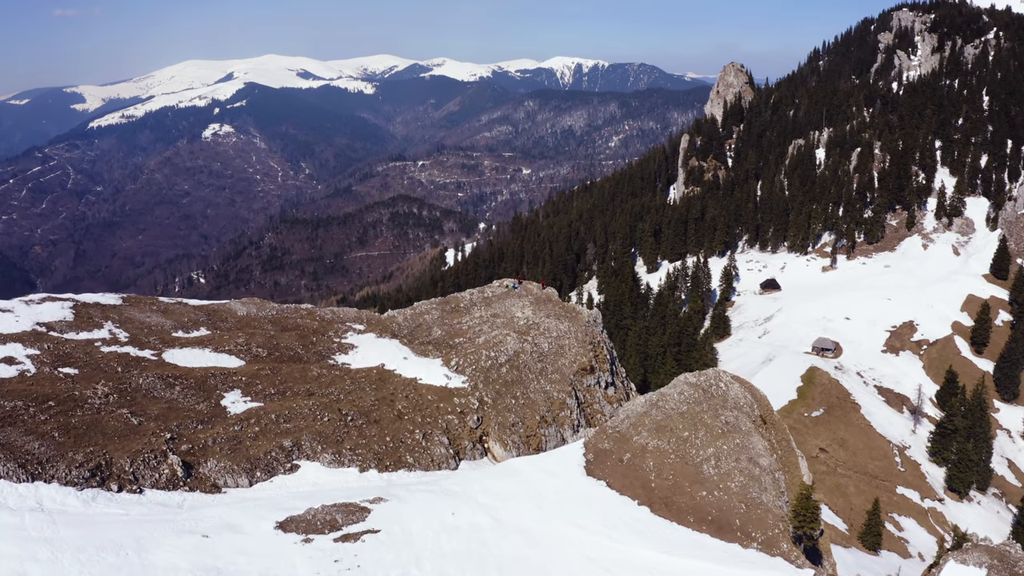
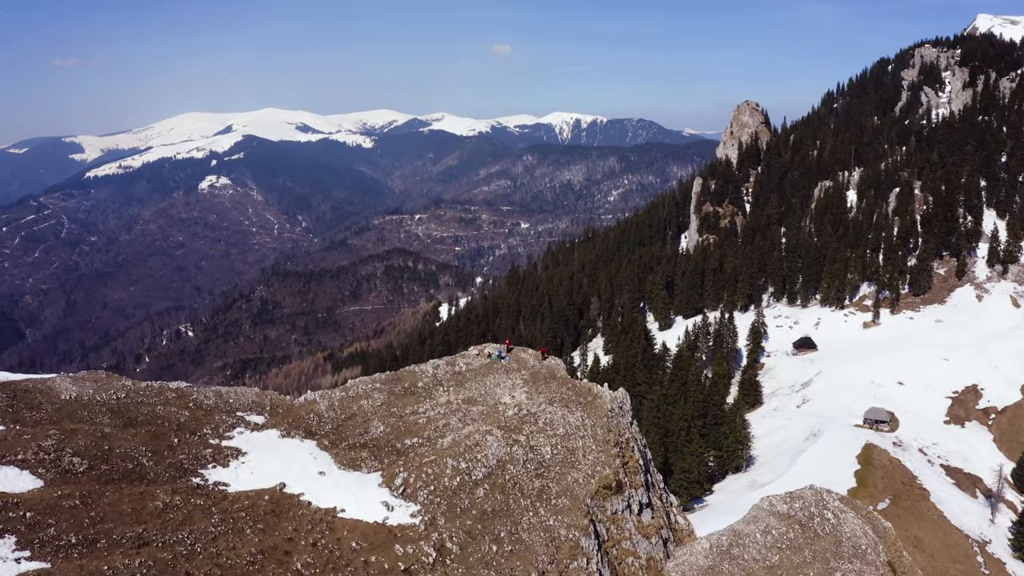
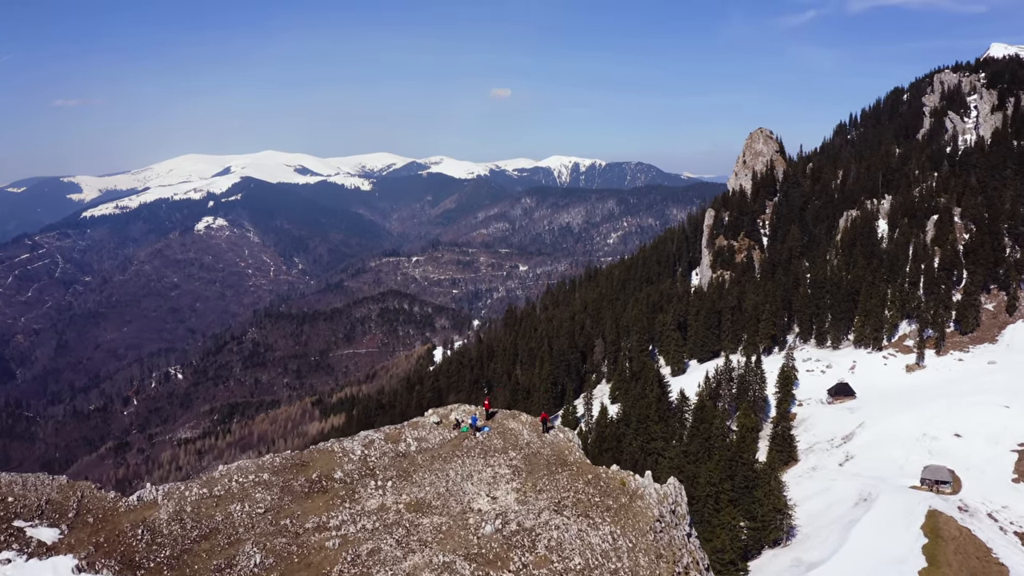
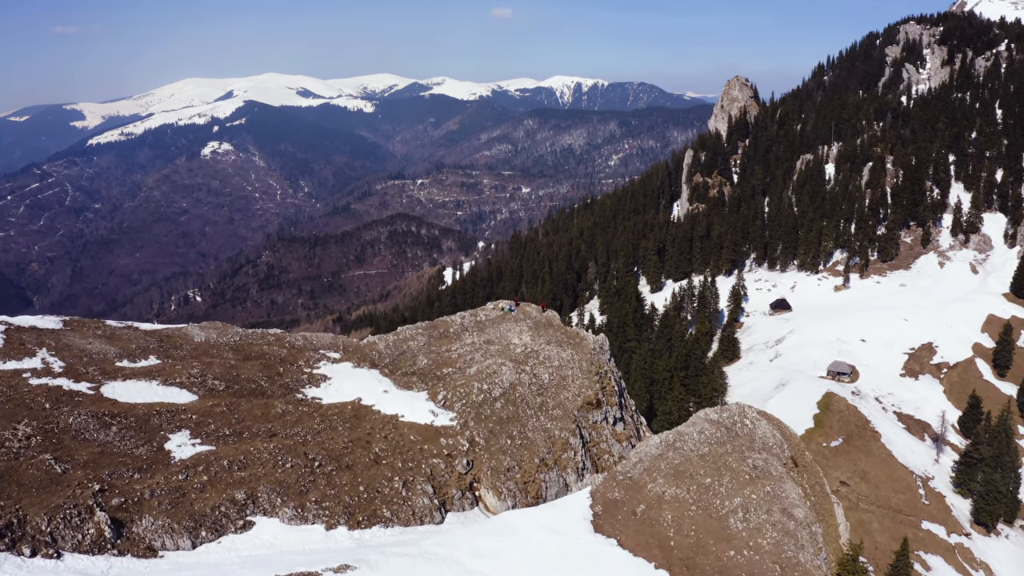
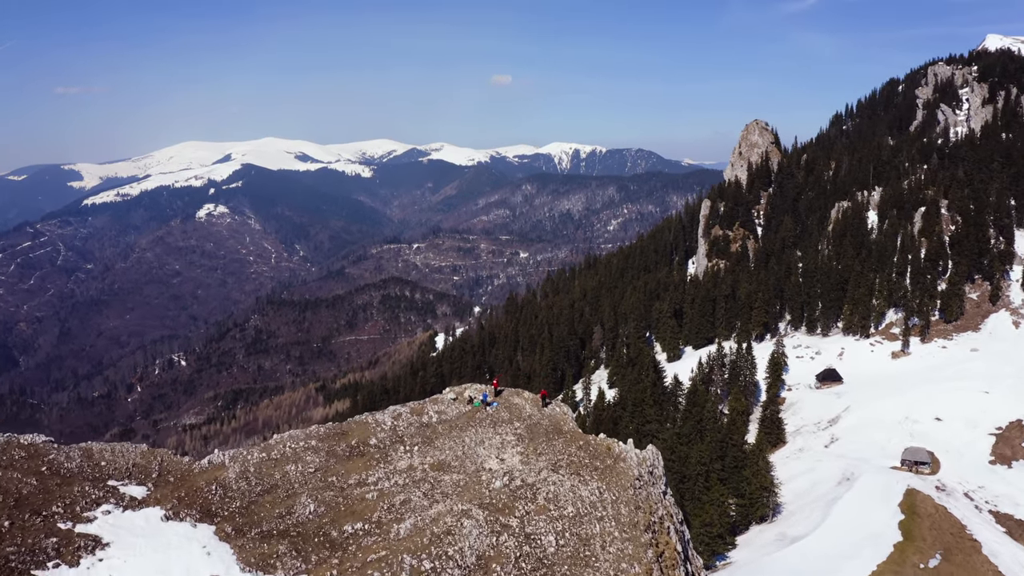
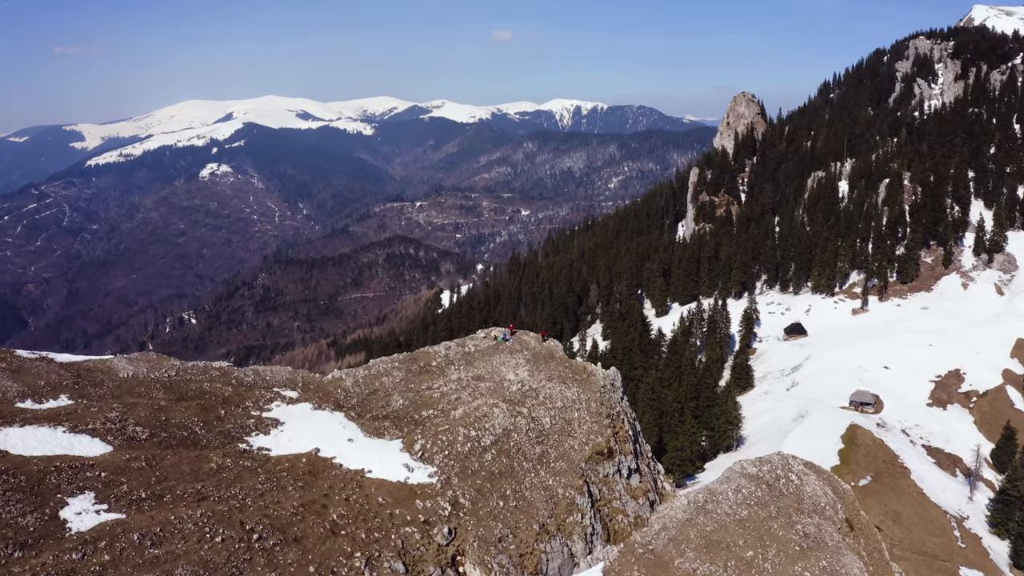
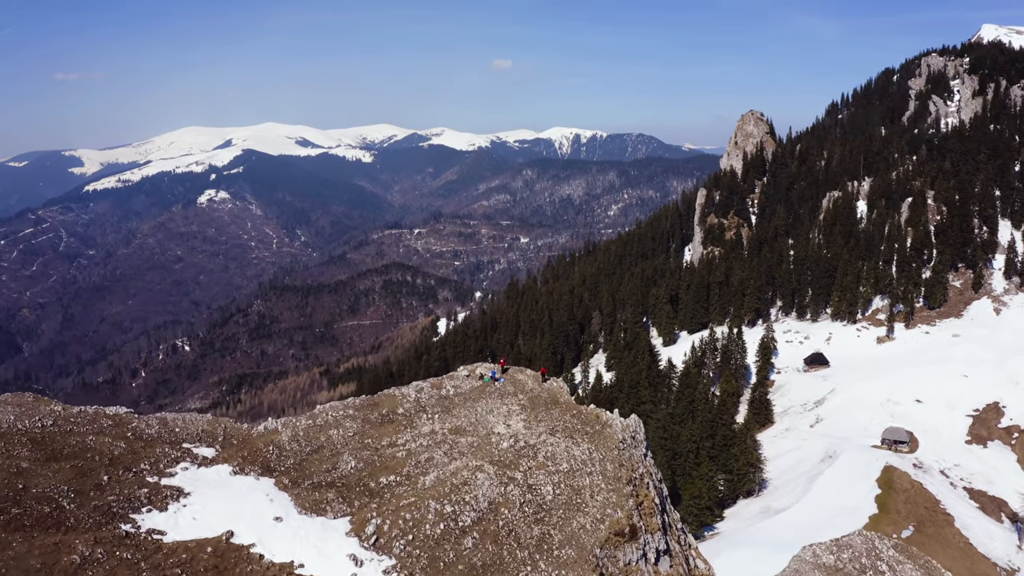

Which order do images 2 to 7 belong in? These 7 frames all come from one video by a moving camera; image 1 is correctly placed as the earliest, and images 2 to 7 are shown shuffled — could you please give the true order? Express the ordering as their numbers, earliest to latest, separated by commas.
4, 6, 2, 7, 5, 3
